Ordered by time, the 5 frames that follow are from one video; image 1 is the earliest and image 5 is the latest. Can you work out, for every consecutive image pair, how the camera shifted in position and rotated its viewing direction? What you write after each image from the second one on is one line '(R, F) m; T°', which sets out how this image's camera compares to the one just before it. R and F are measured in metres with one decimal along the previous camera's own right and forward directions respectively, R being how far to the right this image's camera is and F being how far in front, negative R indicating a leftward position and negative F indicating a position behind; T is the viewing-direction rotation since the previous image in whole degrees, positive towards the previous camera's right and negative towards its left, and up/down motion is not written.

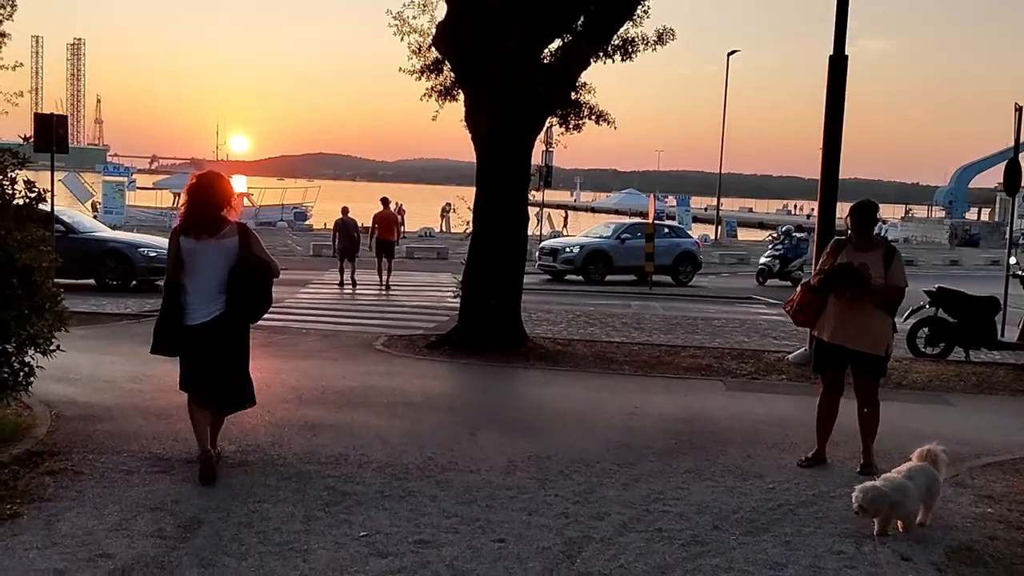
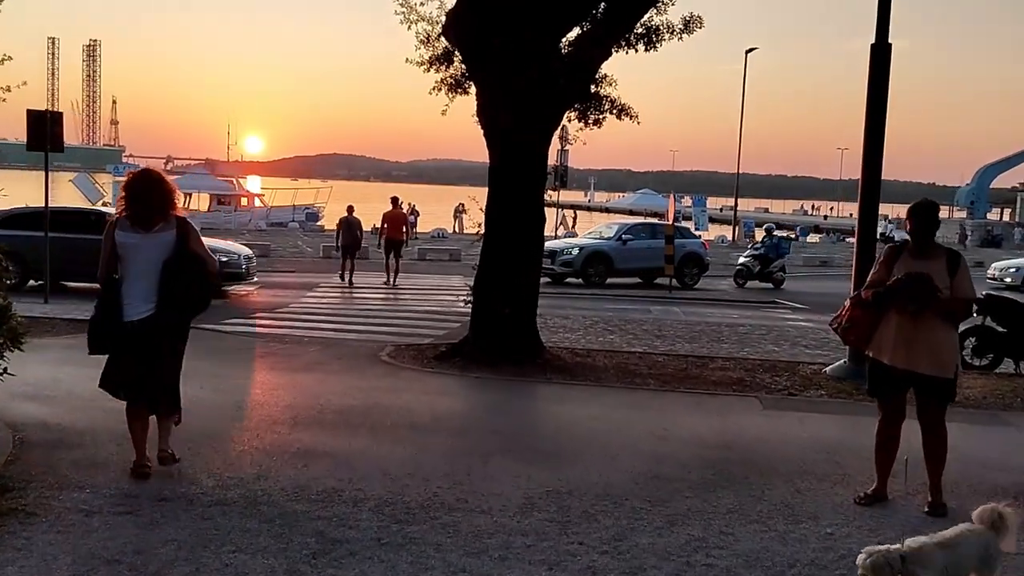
(0.0, +0.9) m; -1°
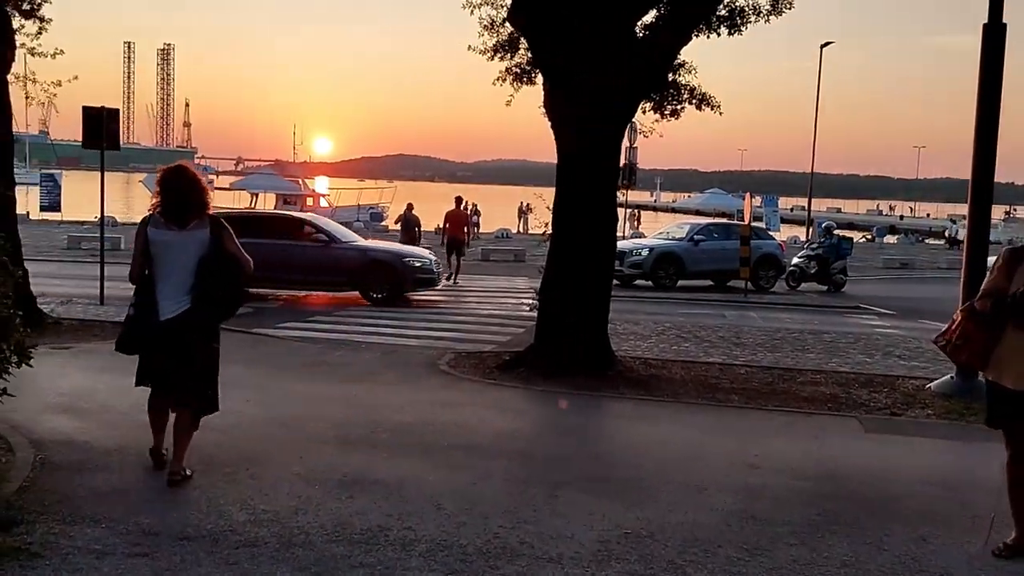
(-0.1, +0.9) m; -4°
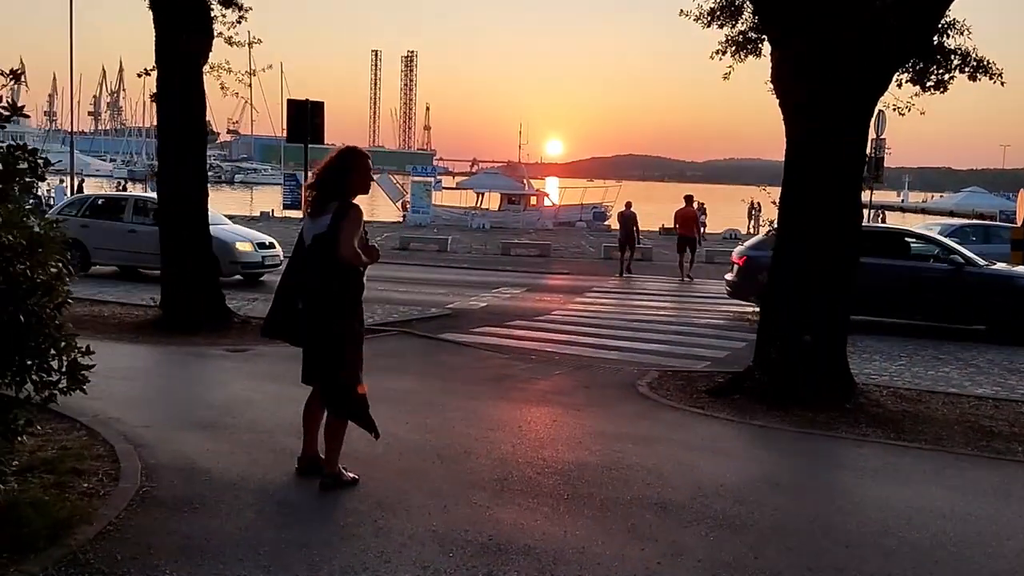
(+0.1, +1.6) m; -13°
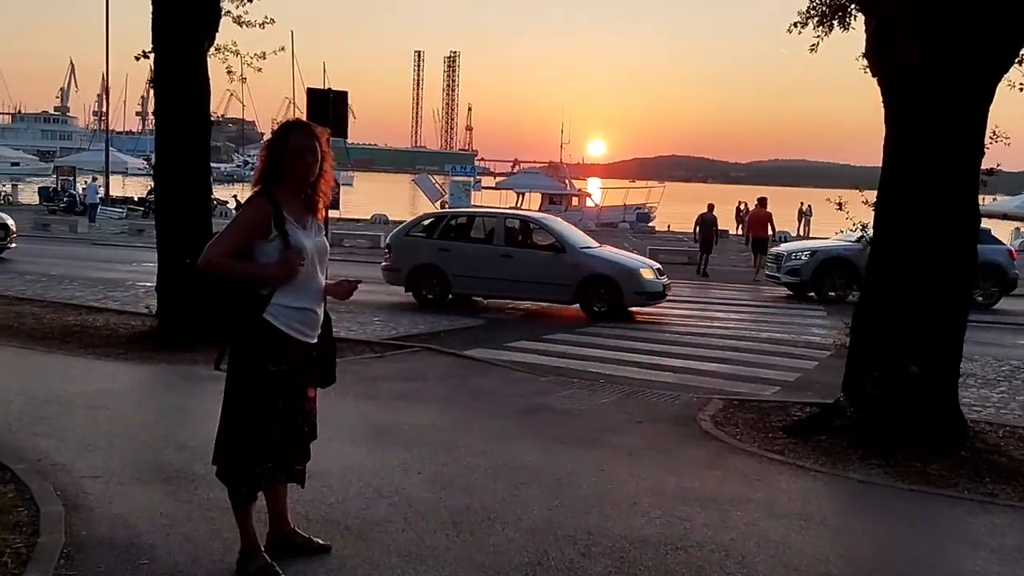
(0.0, +1.5) m; -2°
